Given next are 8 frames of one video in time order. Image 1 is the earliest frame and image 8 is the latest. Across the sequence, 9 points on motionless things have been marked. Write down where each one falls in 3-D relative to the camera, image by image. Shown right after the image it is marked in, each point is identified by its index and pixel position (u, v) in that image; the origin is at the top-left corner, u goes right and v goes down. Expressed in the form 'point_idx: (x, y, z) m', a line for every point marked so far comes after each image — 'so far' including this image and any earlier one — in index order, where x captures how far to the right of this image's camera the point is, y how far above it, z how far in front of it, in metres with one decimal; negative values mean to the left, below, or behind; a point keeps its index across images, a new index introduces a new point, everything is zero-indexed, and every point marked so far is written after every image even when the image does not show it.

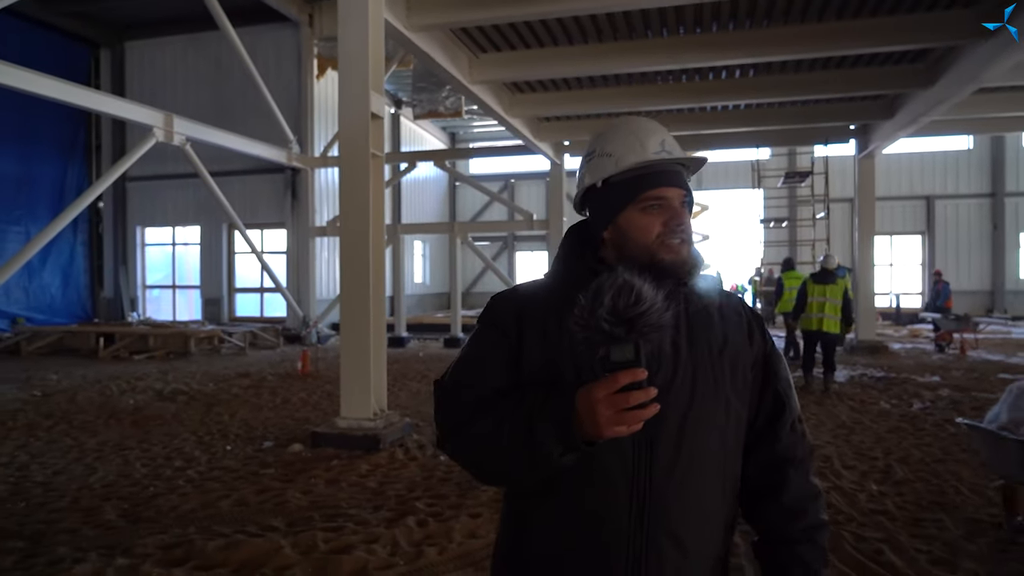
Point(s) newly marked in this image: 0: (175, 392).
0: (-4.4, -1.4, +9.2) m
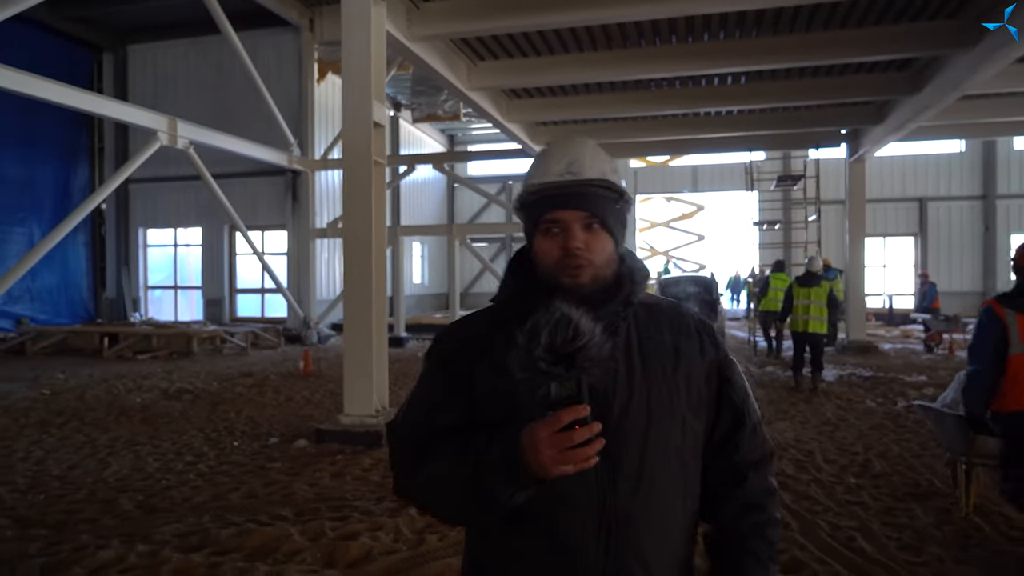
0: (-4.5, -1.4, +9.4) m
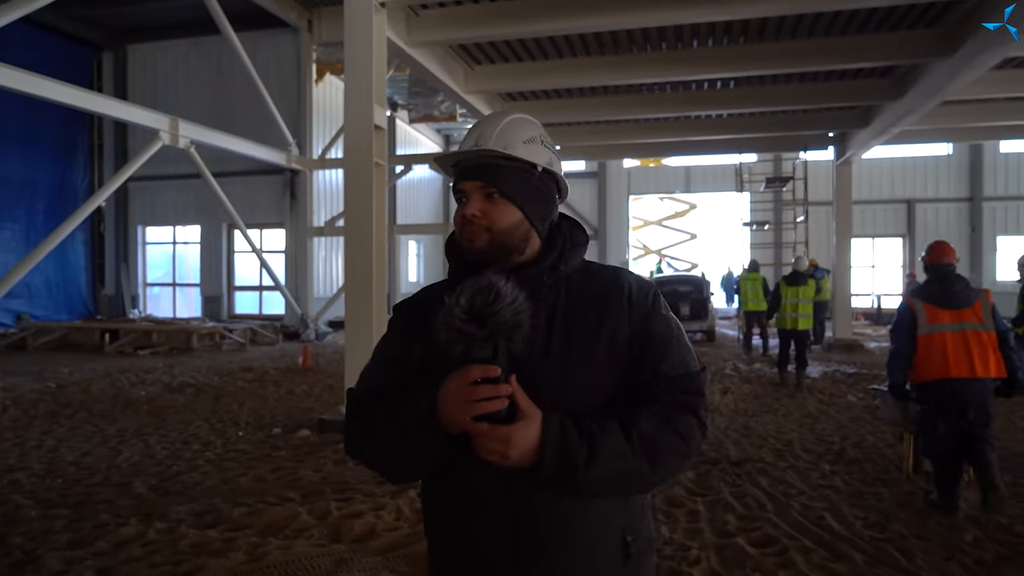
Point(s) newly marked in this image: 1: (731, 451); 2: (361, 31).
0: (-4.5, -1.3, +9.6) m
1: (+1.7, -1.3, +5.5) m
2: (-1.4, +2.4, +6.4) m
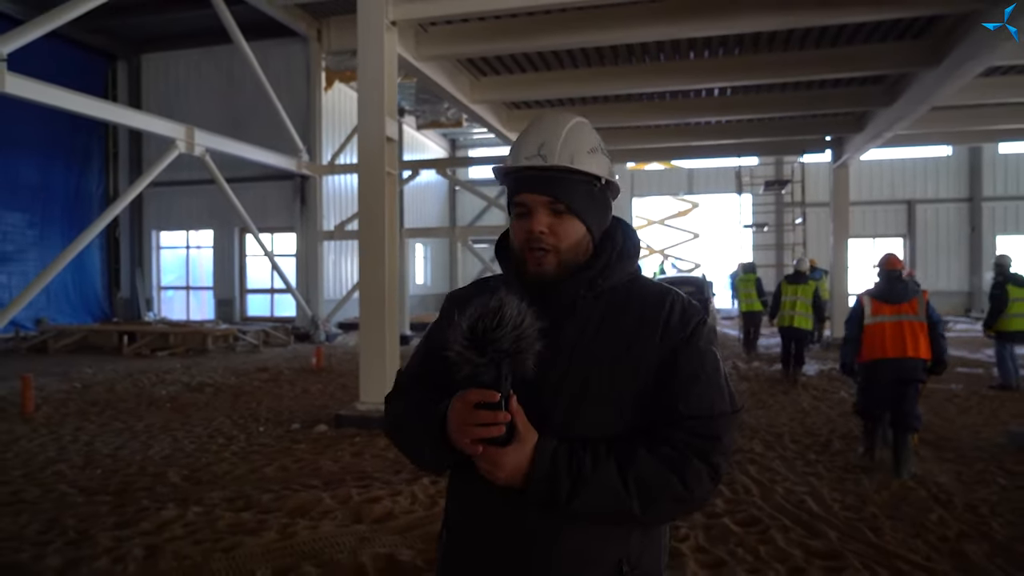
0: (-4.5, -1.4, +10.0) m
1: (+1.8, -1.3, +5.9) m
2: (-1.3, +2.3, +6.8) m
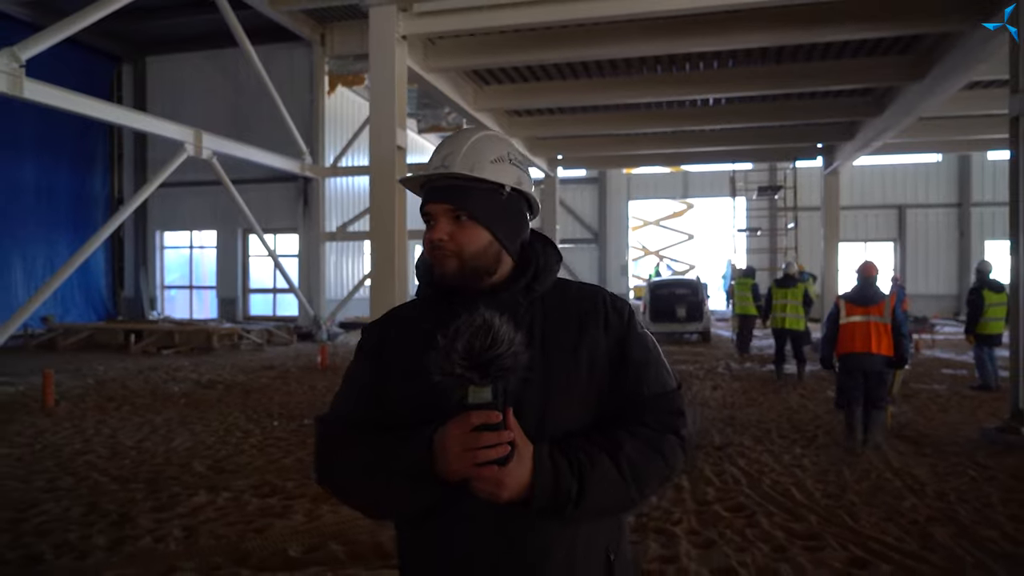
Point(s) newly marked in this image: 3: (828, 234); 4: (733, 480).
0: (-4.5, -1.4, +10.4) m
1: (+1.8, -1.3, +6.2) m
2: (-1.3, +2.3, +7.1) m
3: (+6.3, +1.1, +14.0) m
4: (+1.6, -1.4, +5.0) m
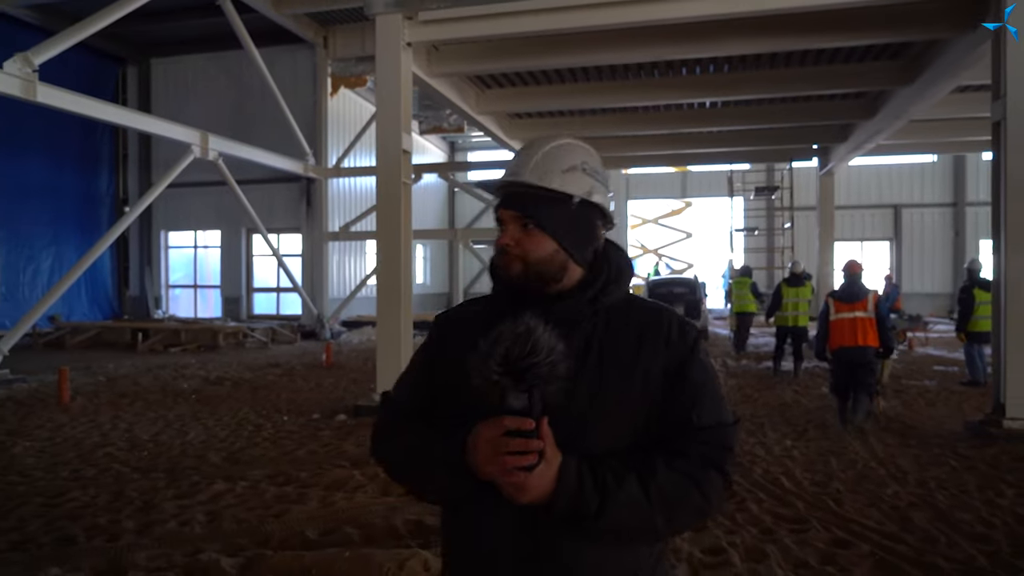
0: (-4.4, -1.4, +10.6) m
1: (+1.8, -1.3, +6.5) m
2: (-1.3, +2.3, +7.3) m
3: (+6.4, +1.1, +14.2) m
4: (+1.6, -1.4, +5.2) m
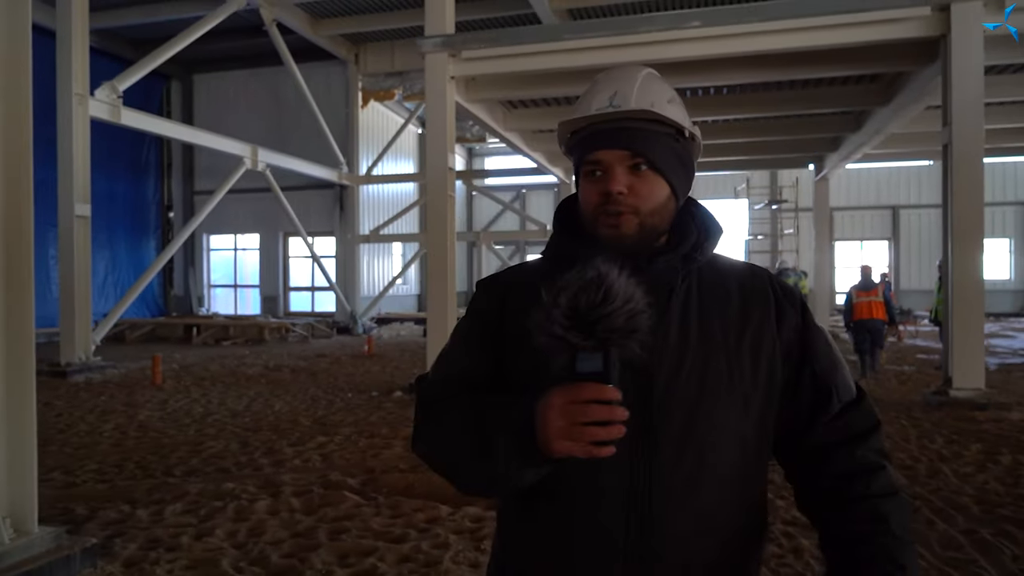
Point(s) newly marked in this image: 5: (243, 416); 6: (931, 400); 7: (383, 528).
0: (-4.0, -1.3, +12.0) m
1: (+2.2, -1.3, +7.8) m
2: (-0.9, +2.4, +8.7) m
3: (+6.8, +1.2, +15.5) m
4: (+1.9, -1.3, +6.5) m
5: (-2.9, -1.4, +7.4) m
6: (+4.5, -1.2, +7.5) m
7: (-0.7, -1.4, +3.9) m
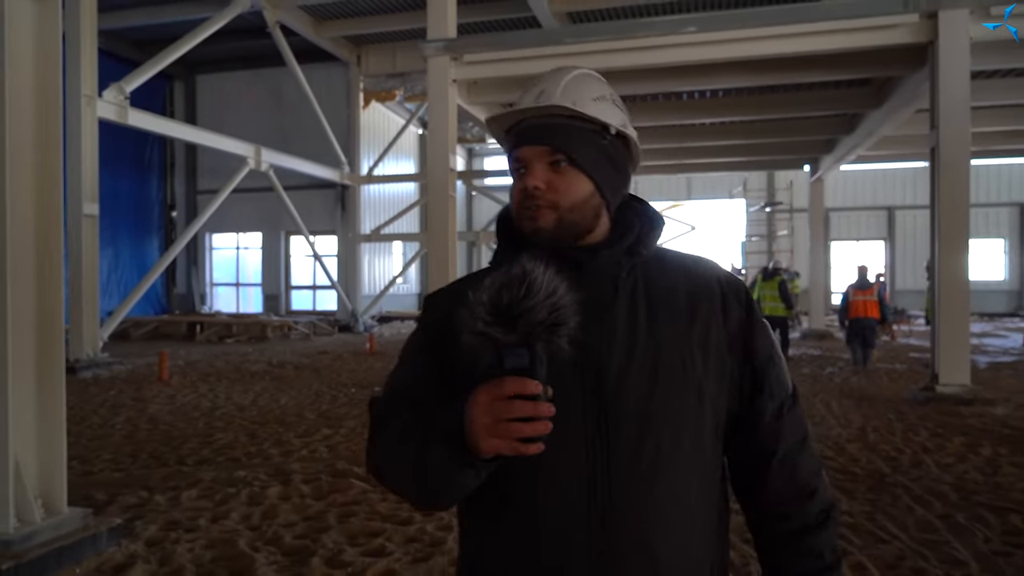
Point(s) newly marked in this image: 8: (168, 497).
0: (-4.0, -1.3, +12.2) m
1: (+2.2, -1.3, +8.0) m
2: (-0.9, +2.4, +8.9) m
3: (+6.8, +1.2, +15.7) m
4: (+1.9, -1.3, +6.8) m
5: (-2.9, -1.3, +7.6) m
6: (+4.5, -1.2, +7.7) m
7: (-0.7, -1.3, +4.1) m
8: (-2.2, -1.3, +4.5) m
